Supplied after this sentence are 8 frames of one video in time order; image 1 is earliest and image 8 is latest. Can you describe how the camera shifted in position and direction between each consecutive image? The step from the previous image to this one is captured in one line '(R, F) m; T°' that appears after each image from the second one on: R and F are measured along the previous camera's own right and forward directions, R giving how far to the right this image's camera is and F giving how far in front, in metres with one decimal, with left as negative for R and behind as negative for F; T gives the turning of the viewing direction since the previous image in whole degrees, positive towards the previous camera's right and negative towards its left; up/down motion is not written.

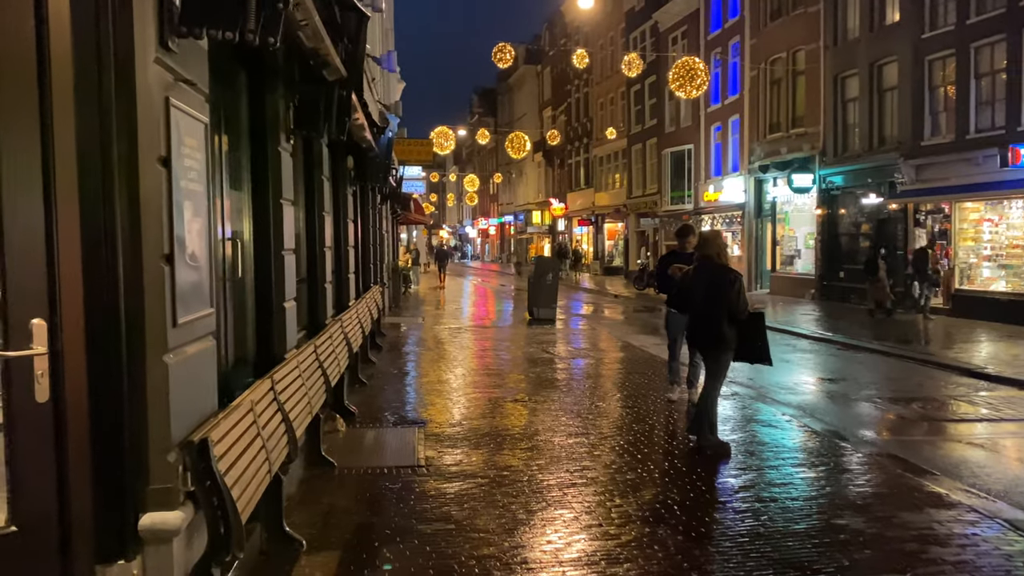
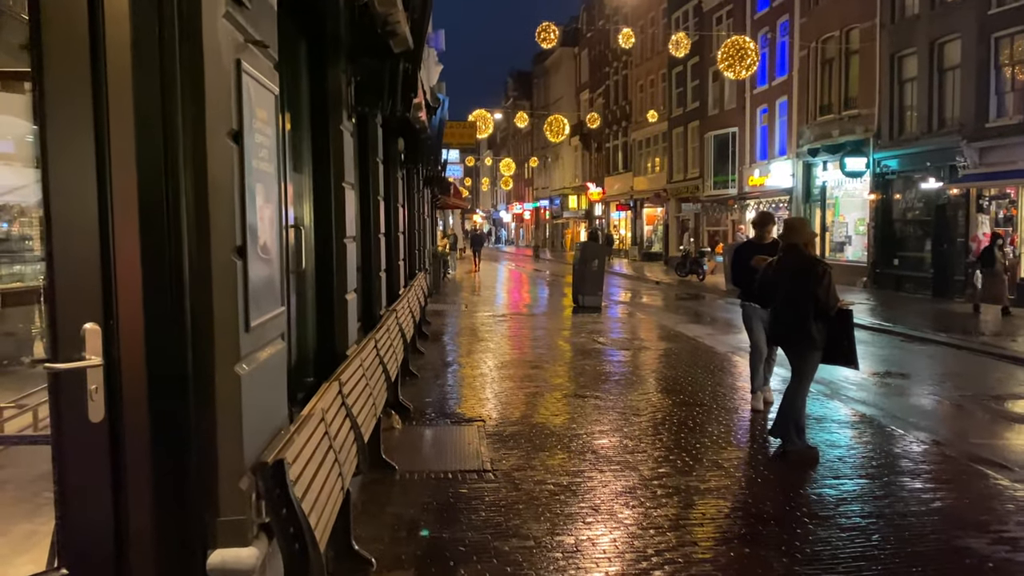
(-0.3, +0.5) m; -2°
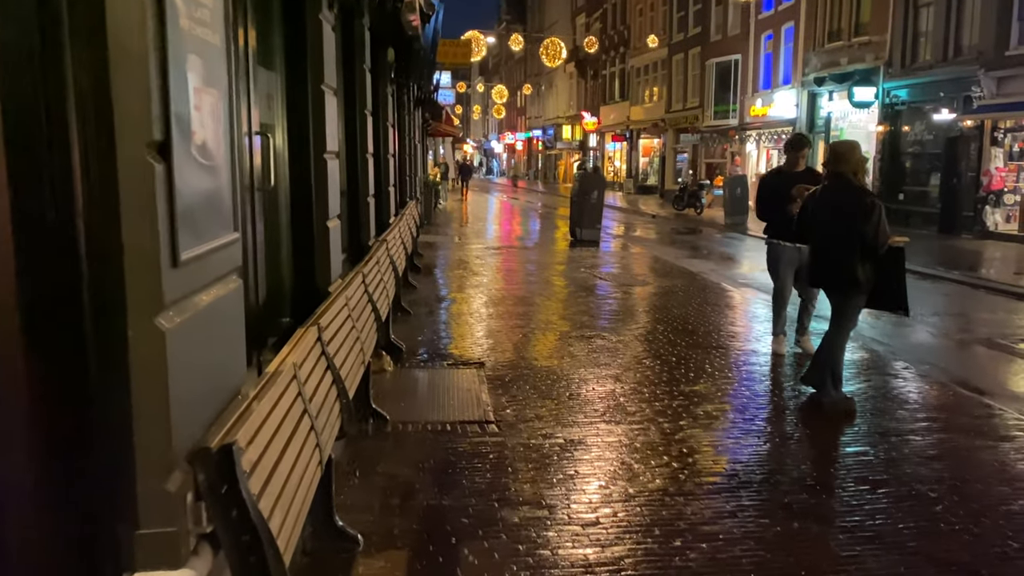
(-0.1, +0.8) m; +1°
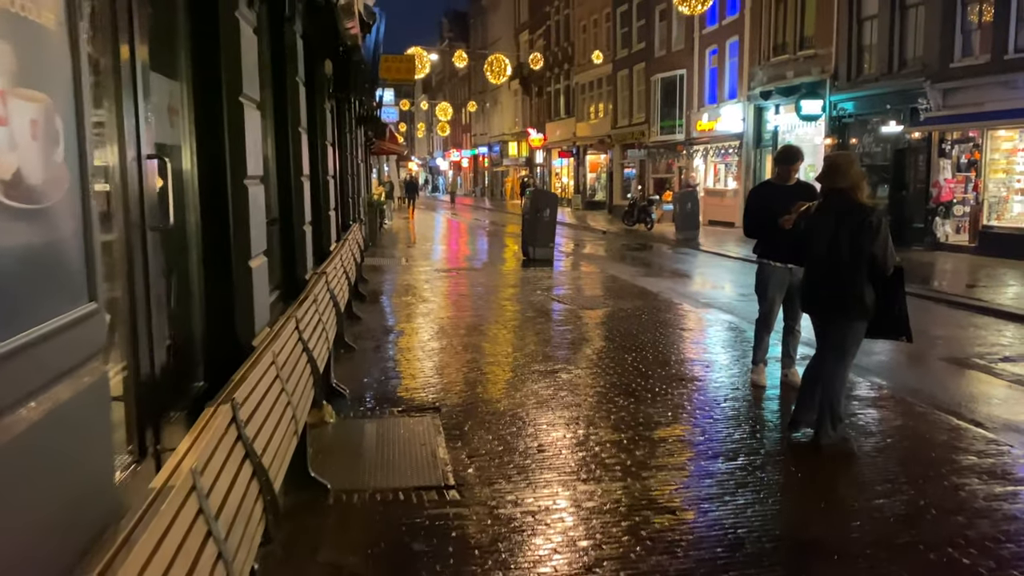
(-0.1, +0.7) m; +4°
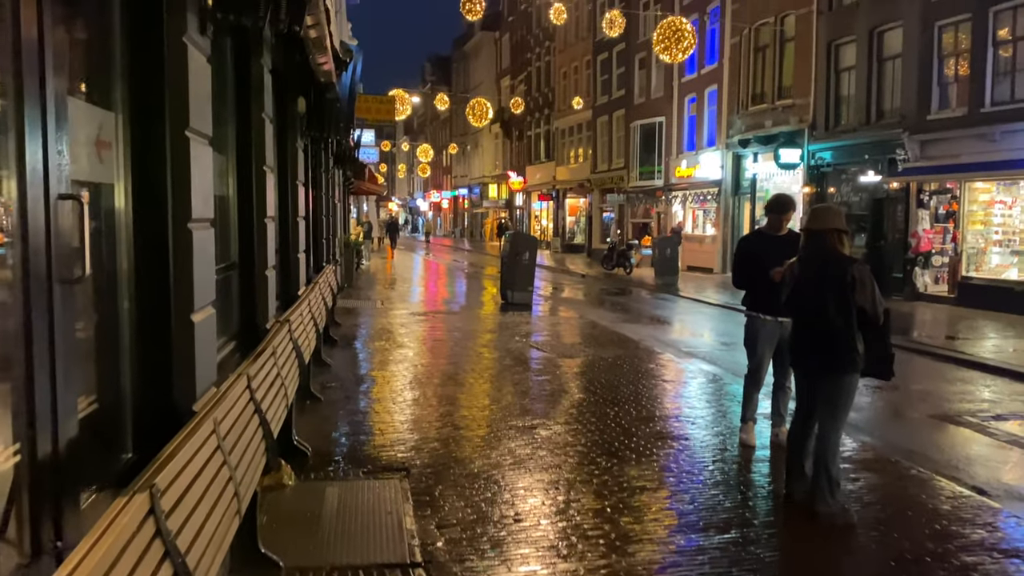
(0.0, +0.4) m; +2°
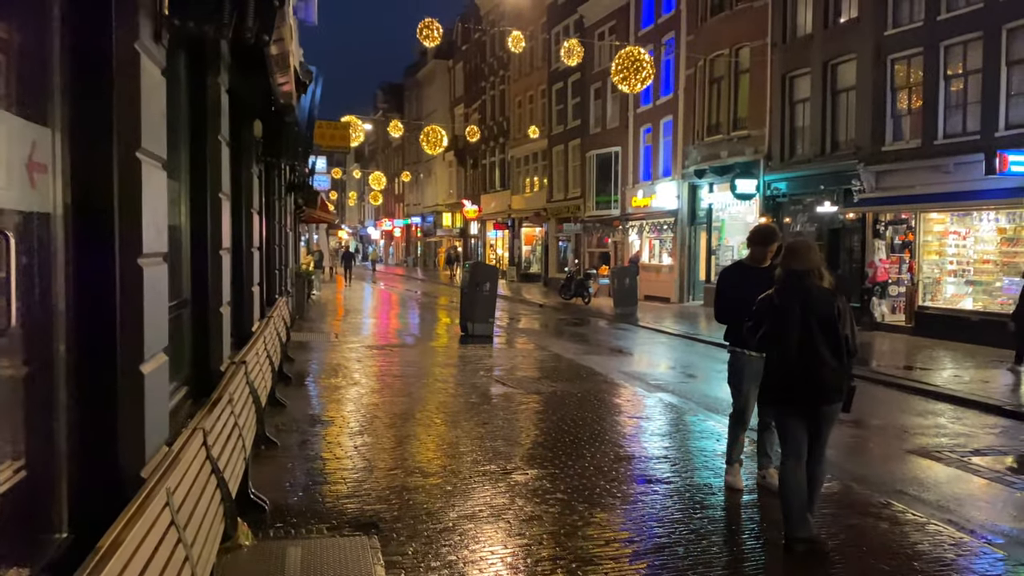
(-0.2, +0.4) m; +3°
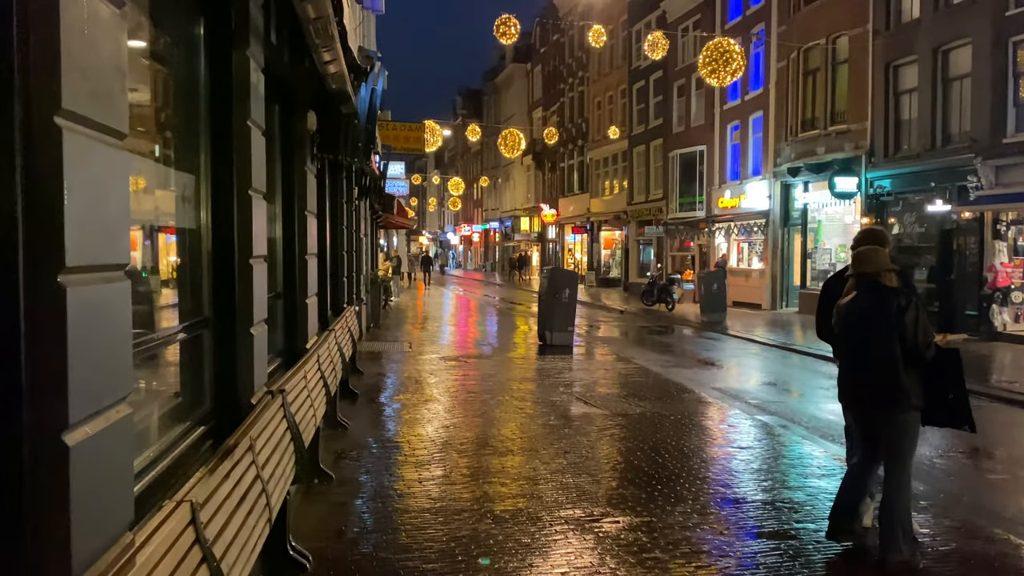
(-0.1, +1.0) m; -5°
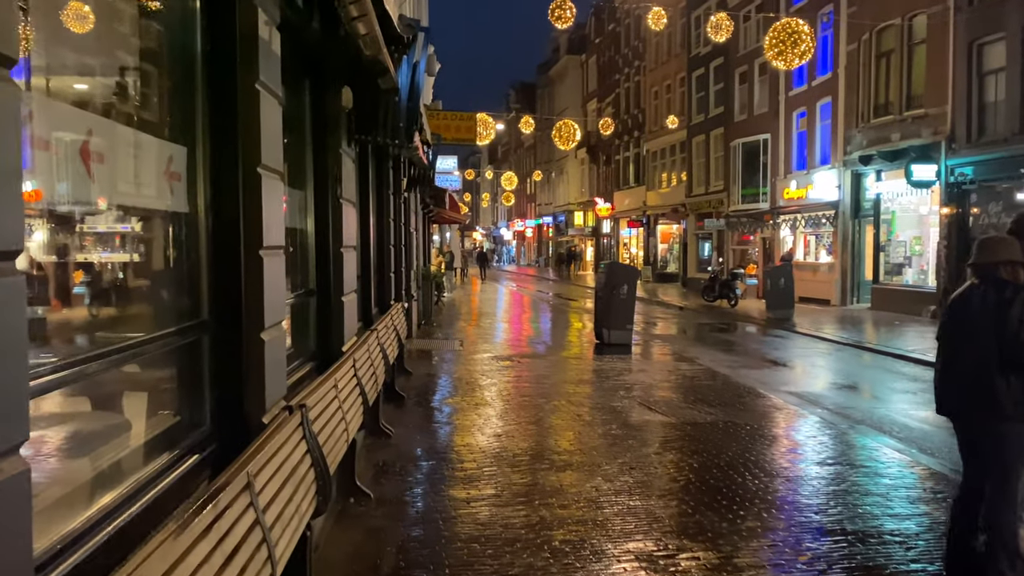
(0.0, +0.8) m; -4°
